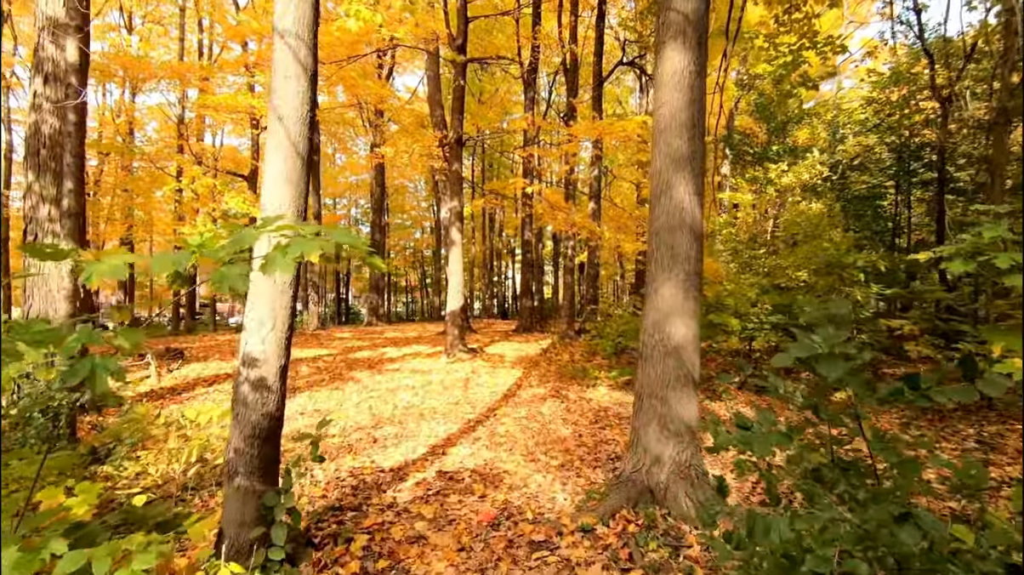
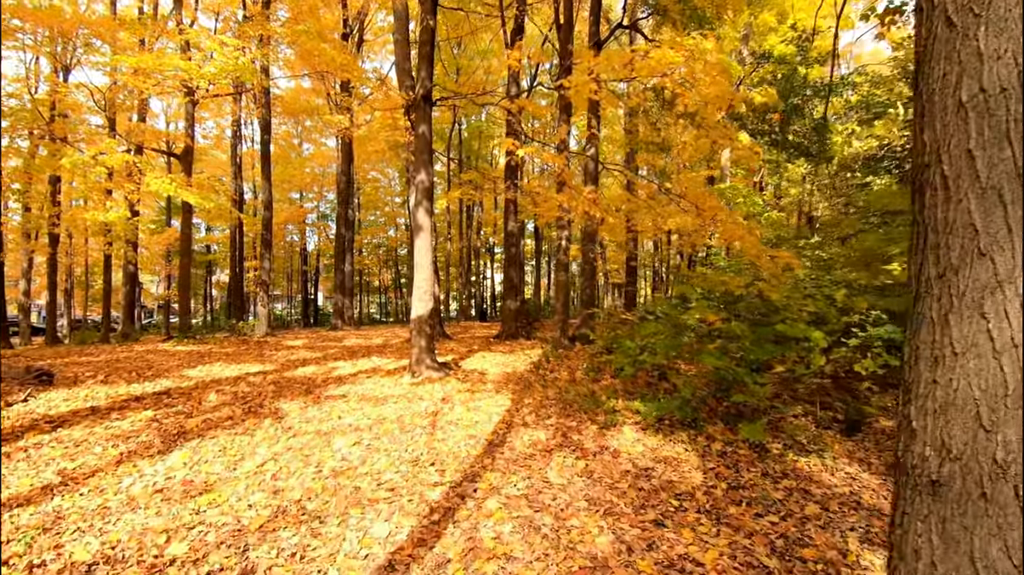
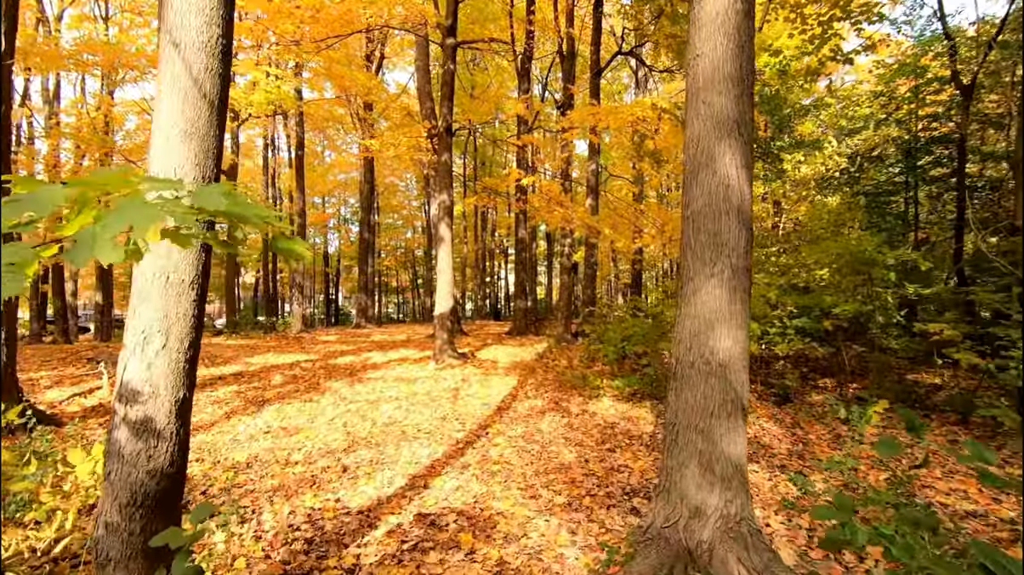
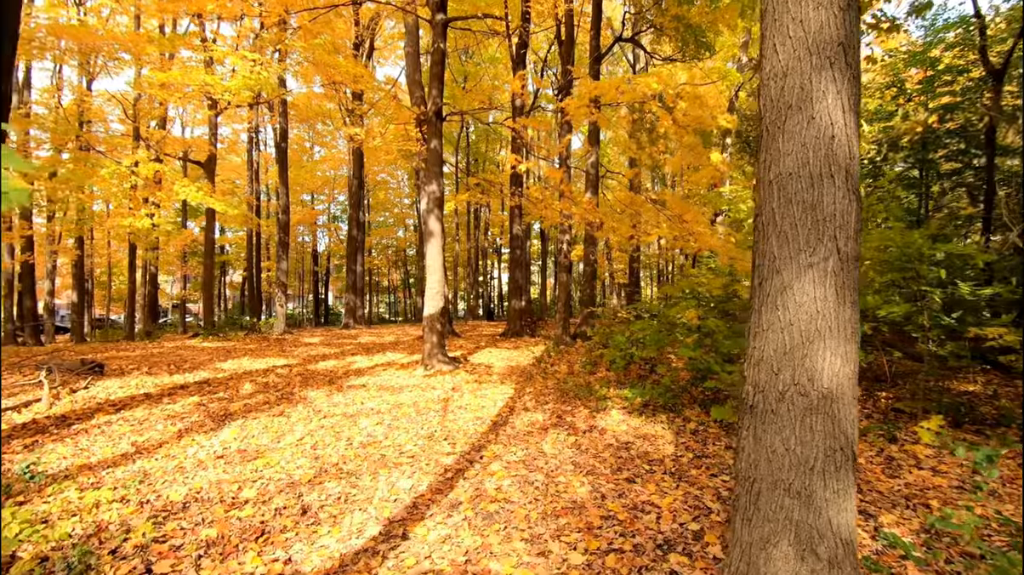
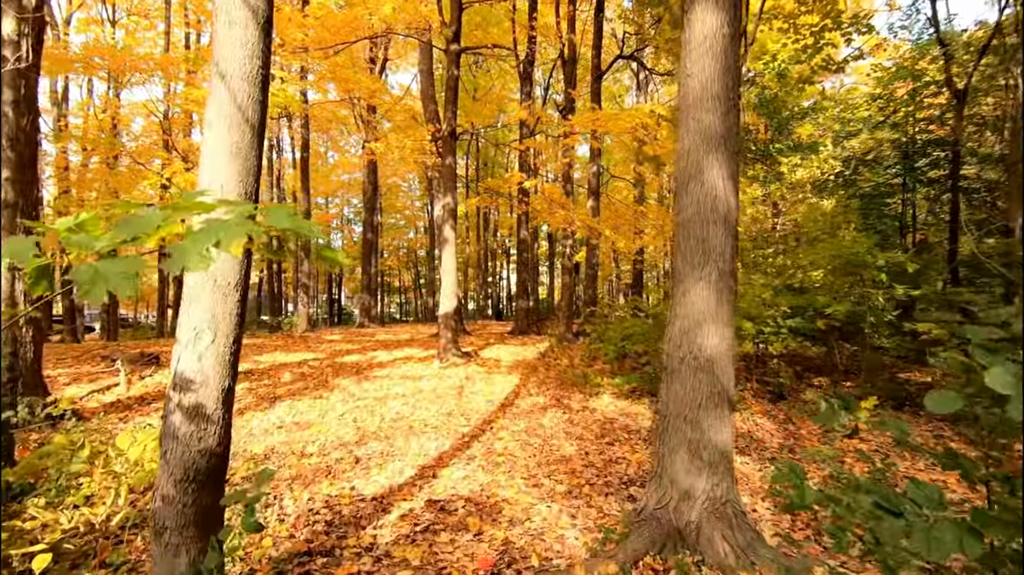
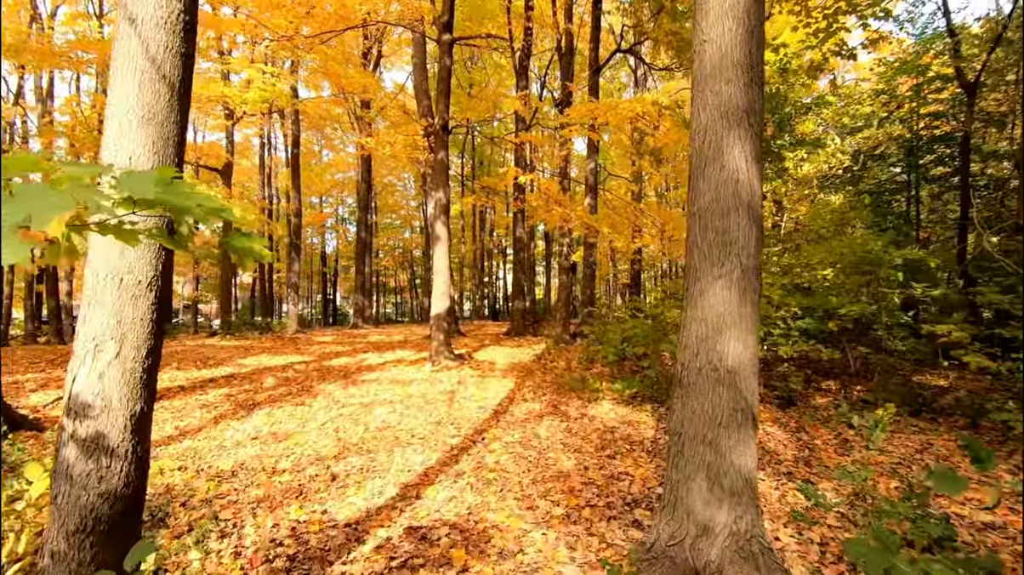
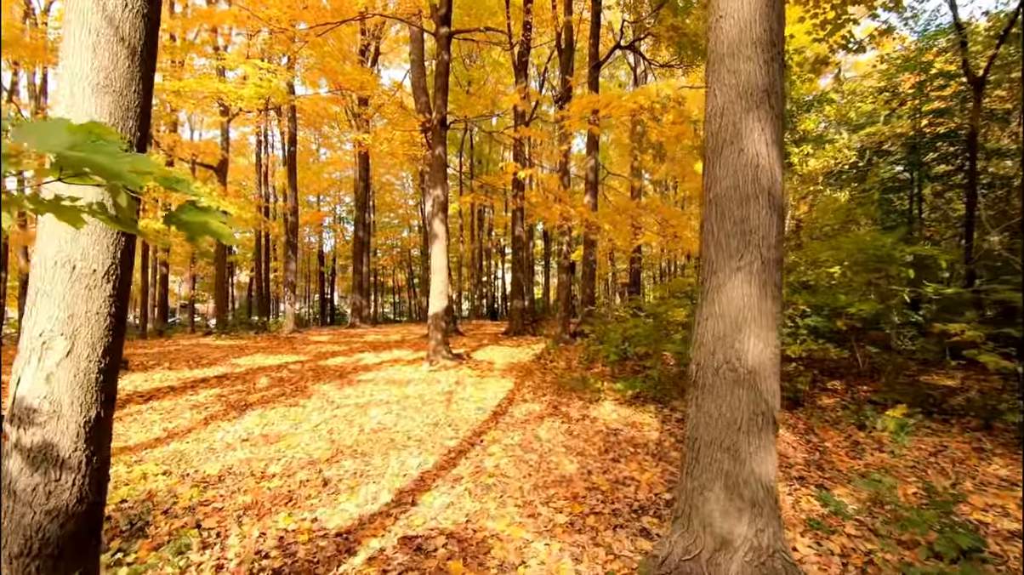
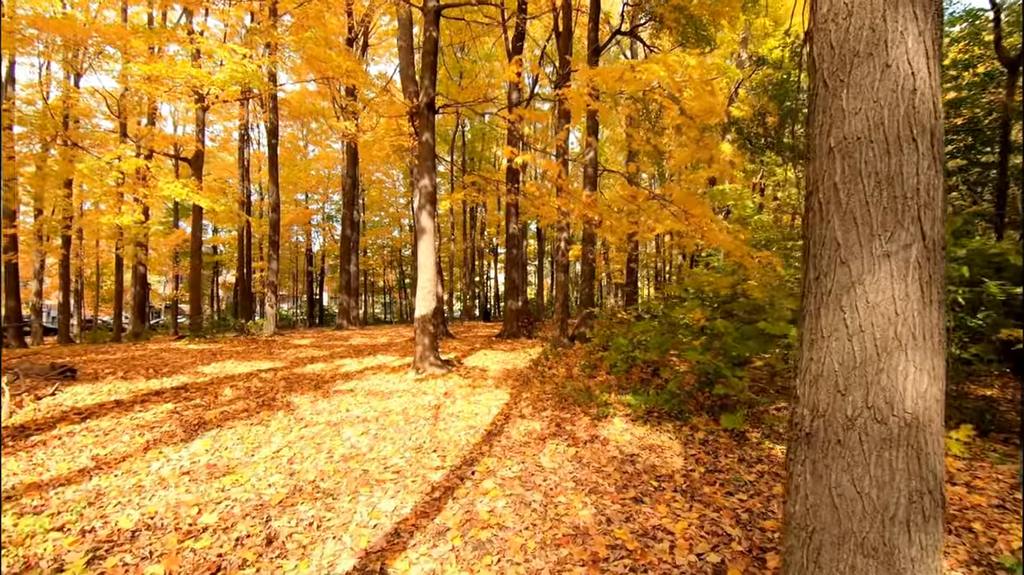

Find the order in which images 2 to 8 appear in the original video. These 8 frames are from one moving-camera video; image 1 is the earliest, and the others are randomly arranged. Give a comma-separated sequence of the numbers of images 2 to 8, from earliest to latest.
5, 3, 6, 7, 4, 8, 2
